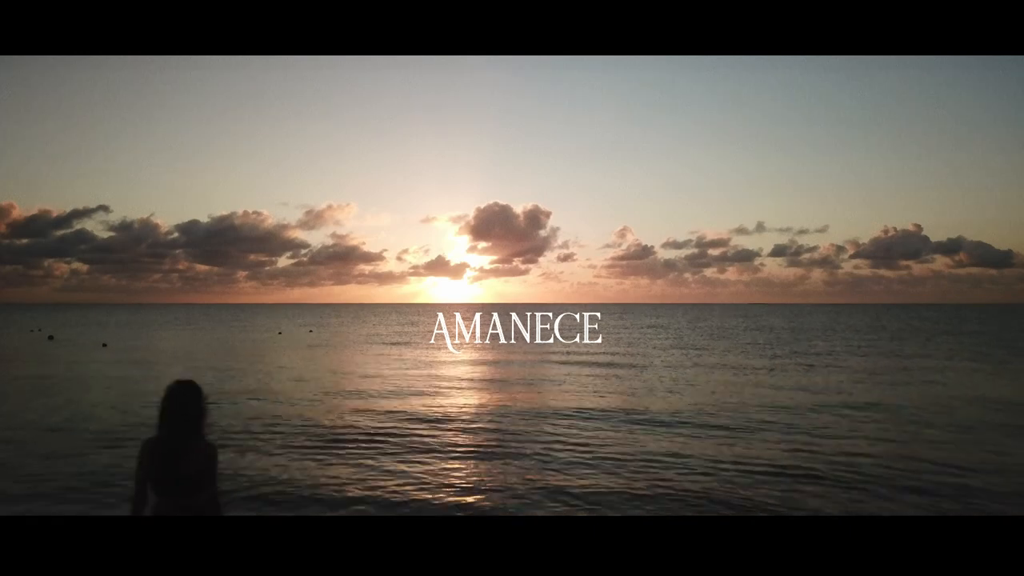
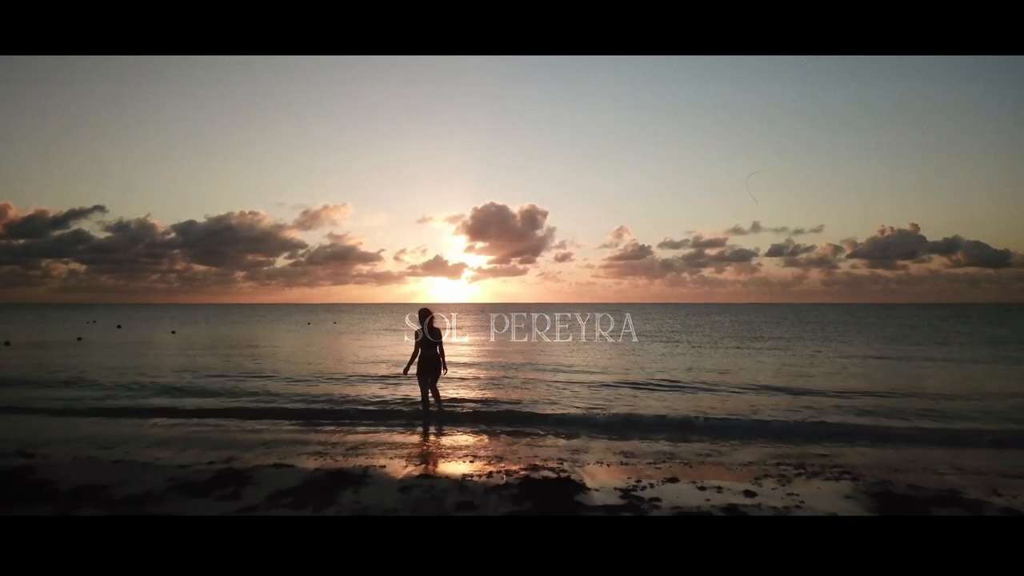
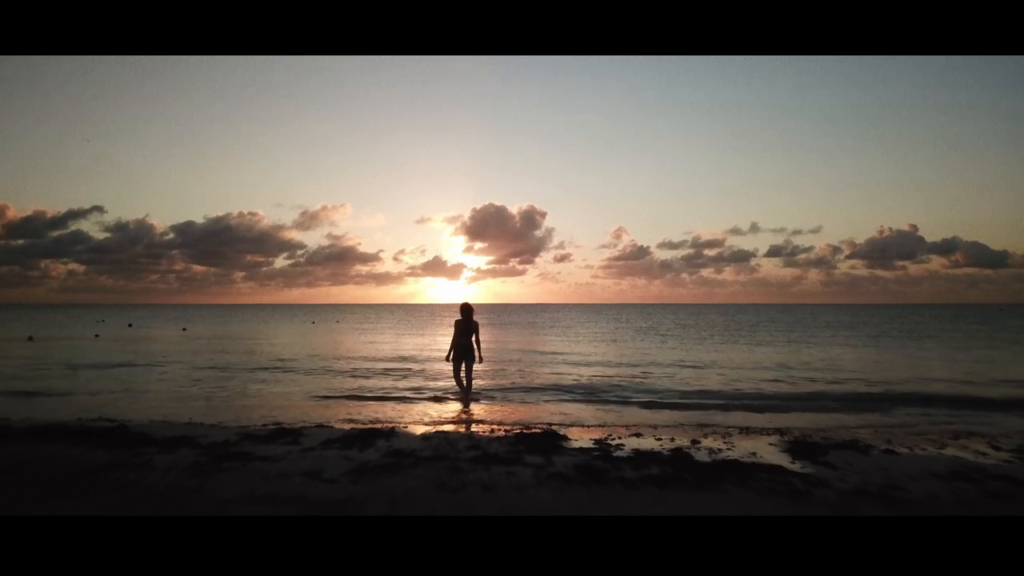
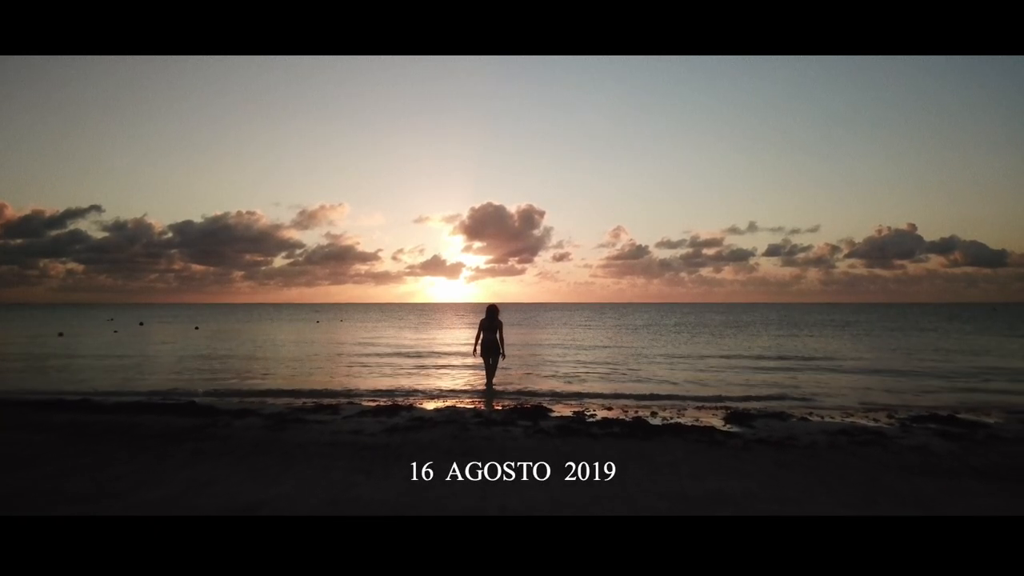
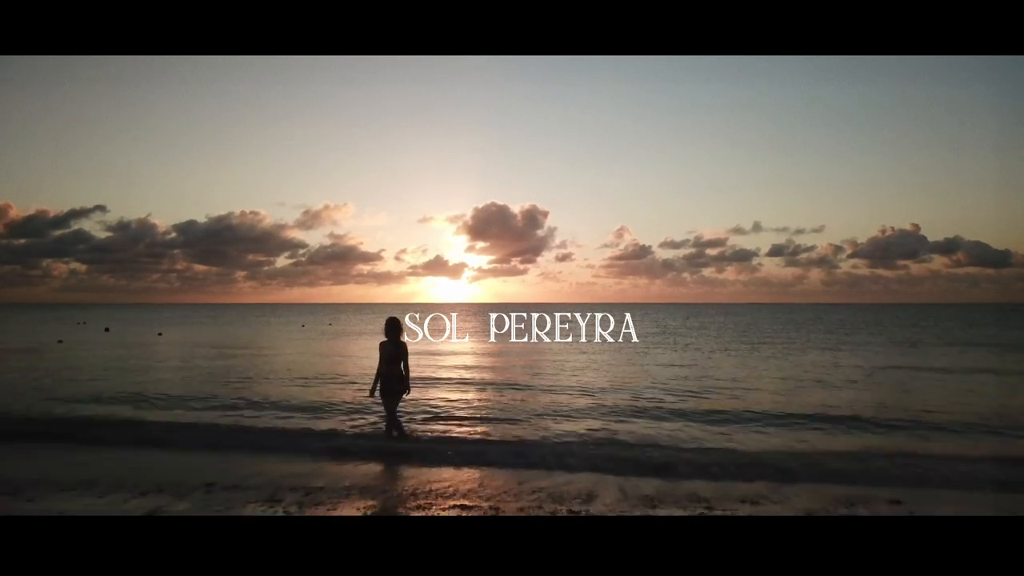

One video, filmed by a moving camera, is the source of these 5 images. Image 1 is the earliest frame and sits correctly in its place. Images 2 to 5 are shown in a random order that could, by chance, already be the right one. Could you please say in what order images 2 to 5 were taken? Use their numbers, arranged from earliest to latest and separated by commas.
5, 2, 3, 4
